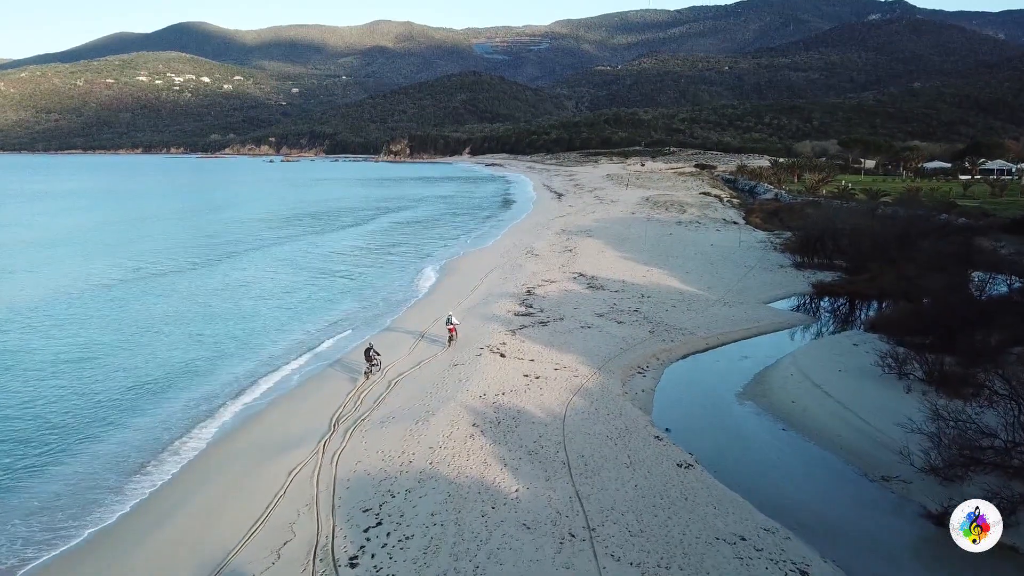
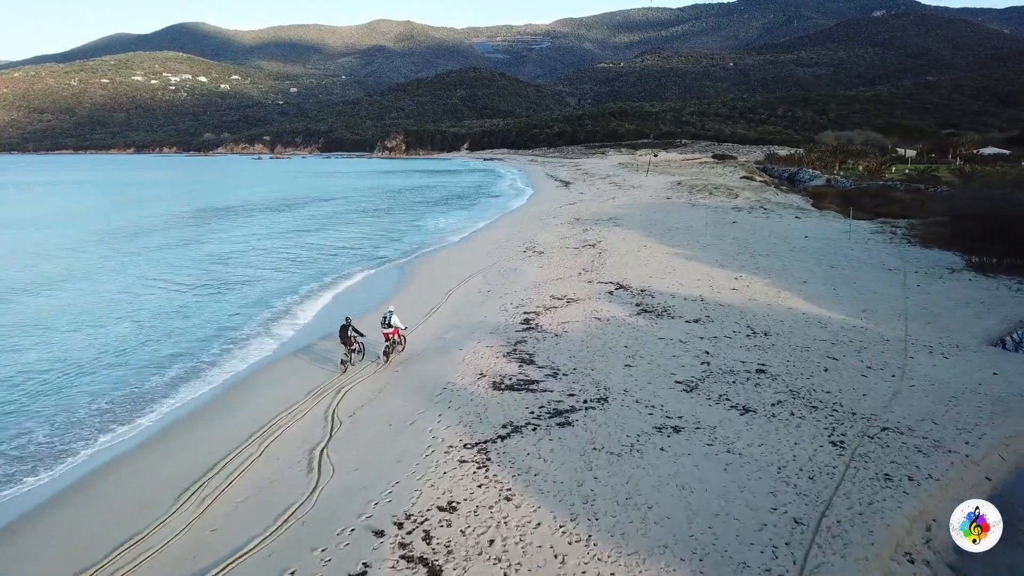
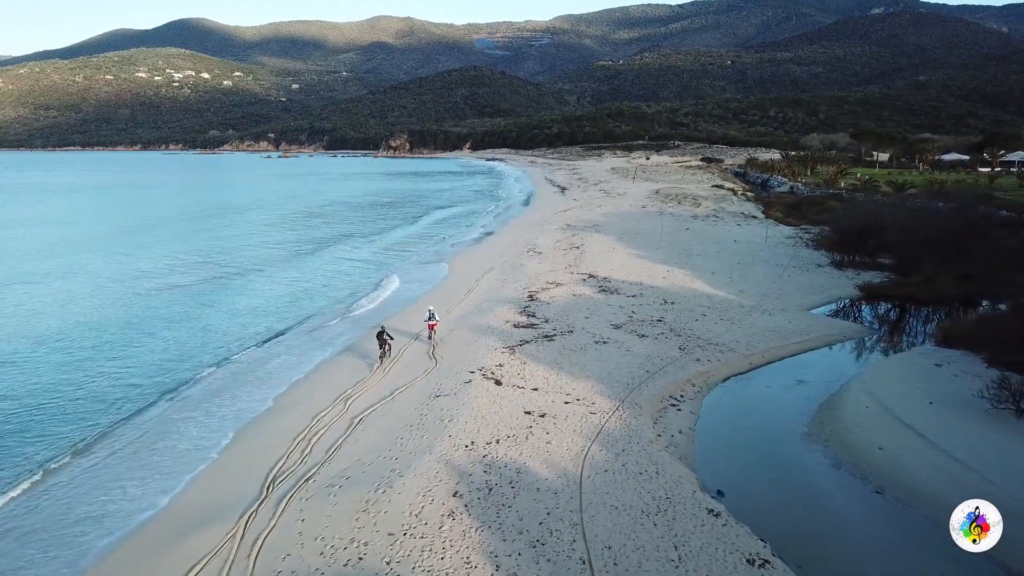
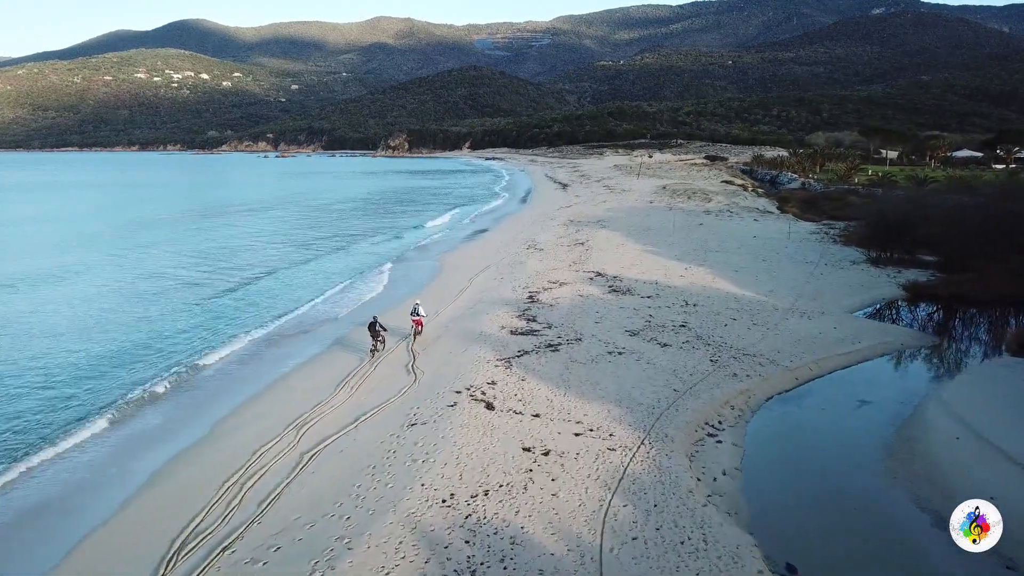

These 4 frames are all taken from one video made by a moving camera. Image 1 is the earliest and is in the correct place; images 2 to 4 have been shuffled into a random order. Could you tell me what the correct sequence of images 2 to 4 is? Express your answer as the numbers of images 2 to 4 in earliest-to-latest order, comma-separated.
3, 4, 2
